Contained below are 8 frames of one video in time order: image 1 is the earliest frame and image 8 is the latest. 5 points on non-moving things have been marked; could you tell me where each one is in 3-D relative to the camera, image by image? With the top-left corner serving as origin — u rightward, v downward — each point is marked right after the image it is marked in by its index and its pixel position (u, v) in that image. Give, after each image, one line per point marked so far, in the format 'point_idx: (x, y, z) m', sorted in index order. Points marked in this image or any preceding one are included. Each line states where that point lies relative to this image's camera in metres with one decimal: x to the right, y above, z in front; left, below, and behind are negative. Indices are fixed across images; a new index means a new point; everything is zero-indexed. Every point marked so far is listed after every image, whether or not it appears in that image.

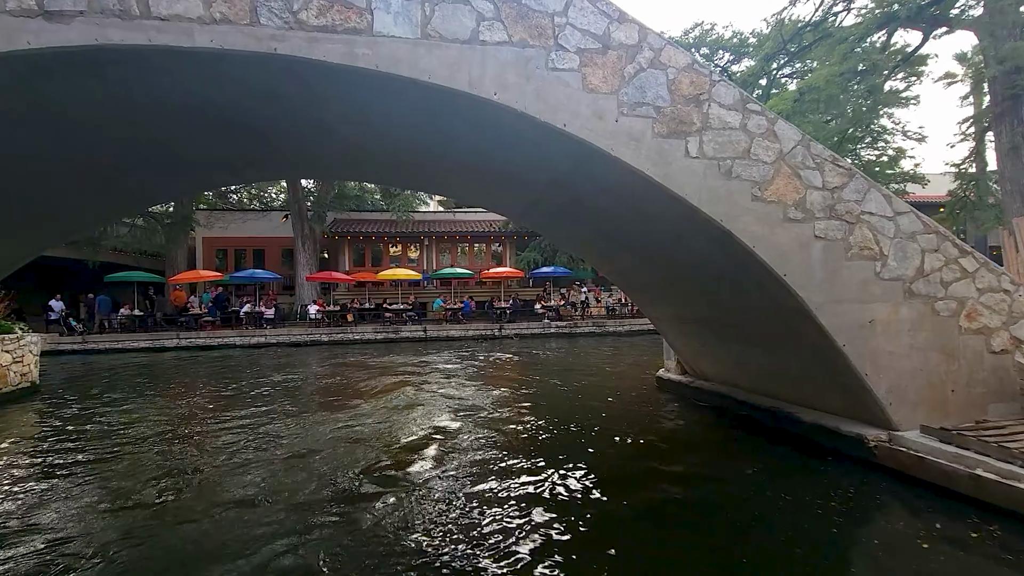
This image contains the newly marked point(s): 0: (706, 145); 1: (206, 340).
0: (+1.5, +1.1, +3.8) m
1: (-10.6, -1.9, +17.4) m
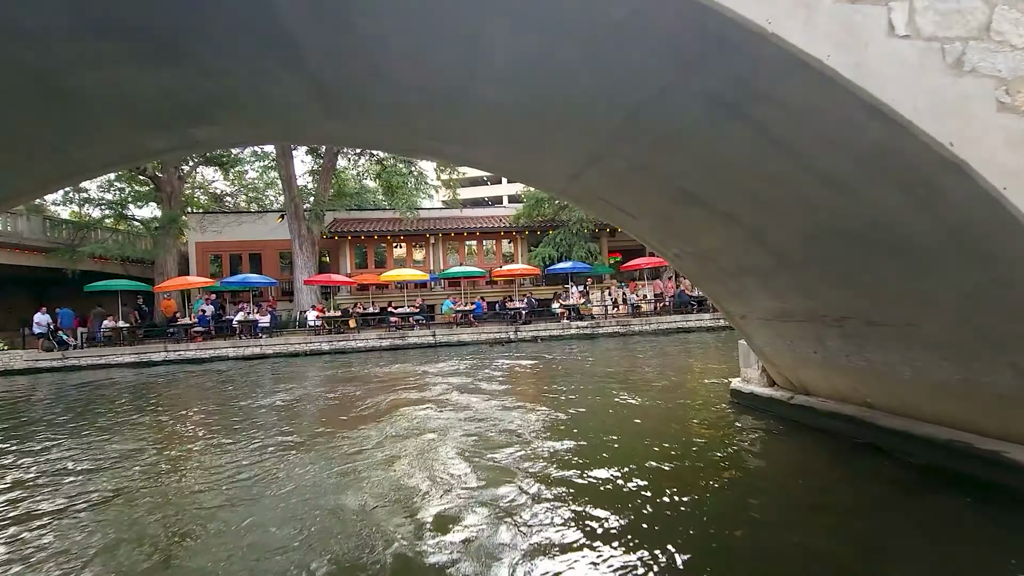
0: (+1.8, +1.2, +2.2) m
1: (-10.1, -2.1, +15.9) m
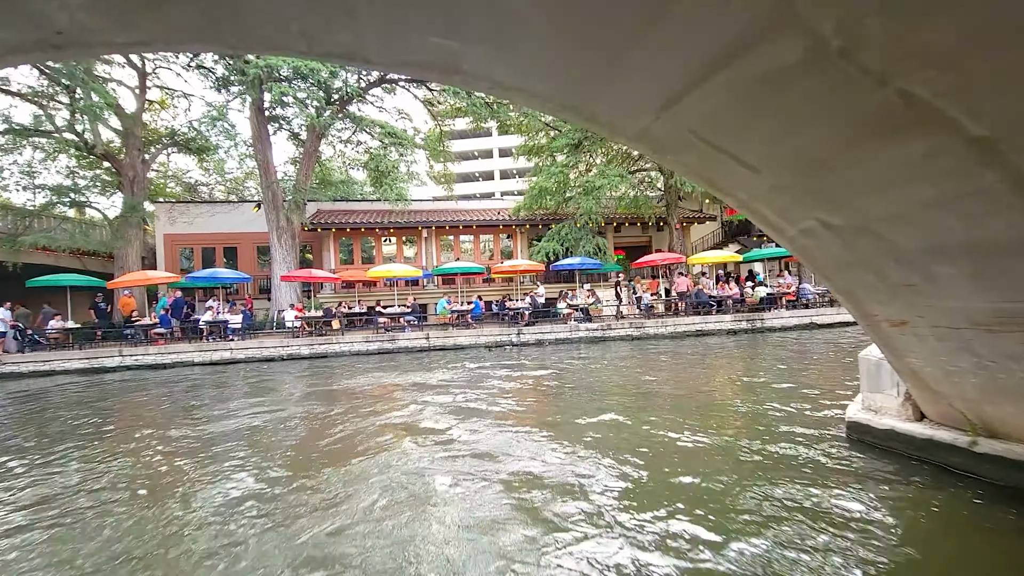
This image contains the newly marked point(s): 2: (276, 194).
0: (+2.2, +1.3, +0.6) m
1: (-10.0, -2.0, +14.0) m
2: (-8.6, +3.4, +18.1) m
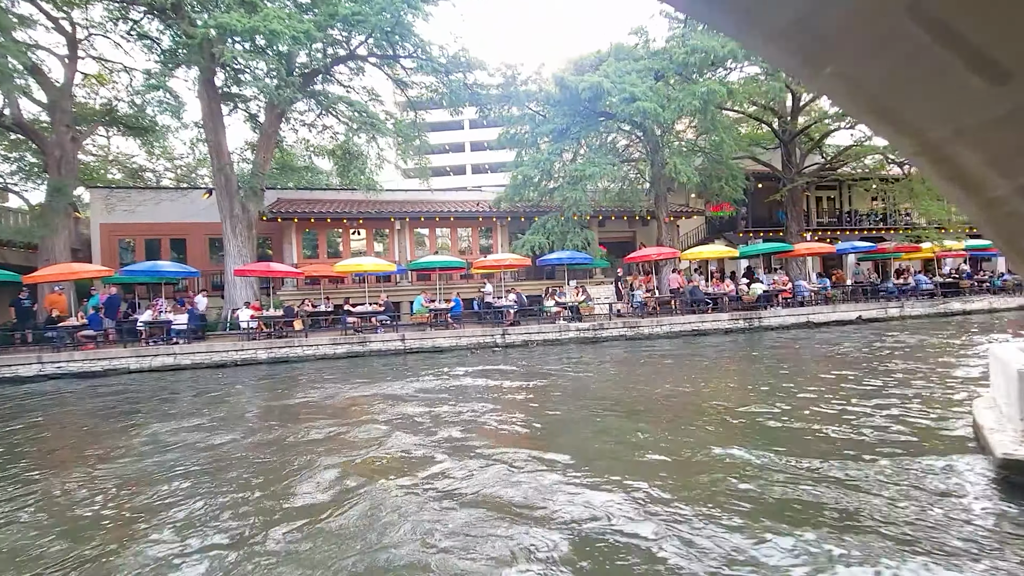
0: (+2.7, +1.3, -0.6) m
1: (-10.3, -1.9, +12.0) m
2: (-9.2, +3.6, +16.2) m
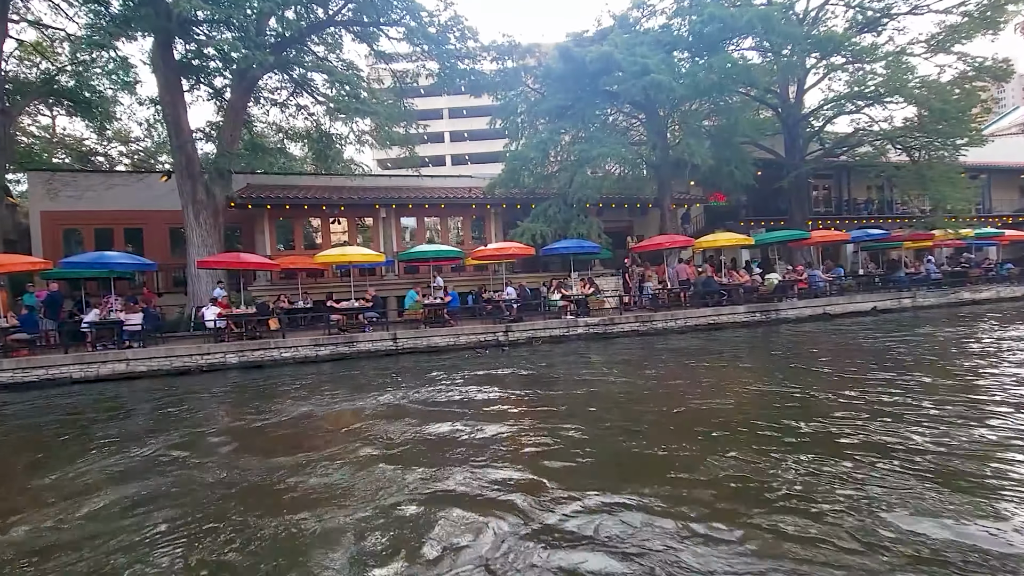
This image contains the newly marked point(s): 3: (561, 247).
0: (+3.5, +1.4, -1.9) m
1: (-10.1, -1.8, +10.1) m
2: (-9.2, +3.7, +14.3) m
3: (+1.4, +1.2, +14.7) m
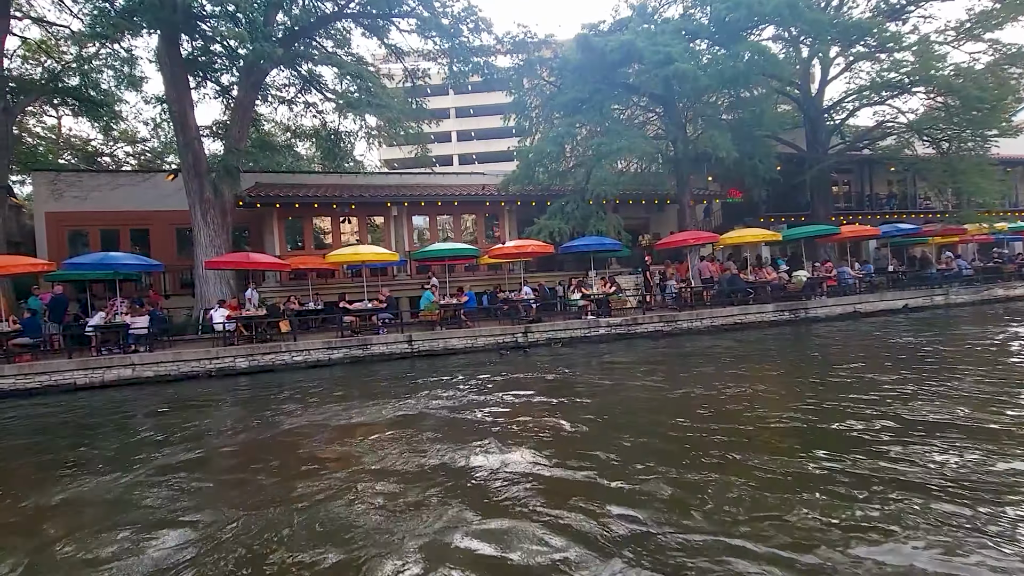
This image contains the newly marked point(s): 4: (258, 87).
0: (+3.8, +1.5, -2.4) m
1: (-9.6, -1.8, +9.7) m
2: (-8.8, +3.7, +13.9) m
3: (+1.9, +1.2, +14.1) m
4: (-7.8, +6.2, +15.3) m
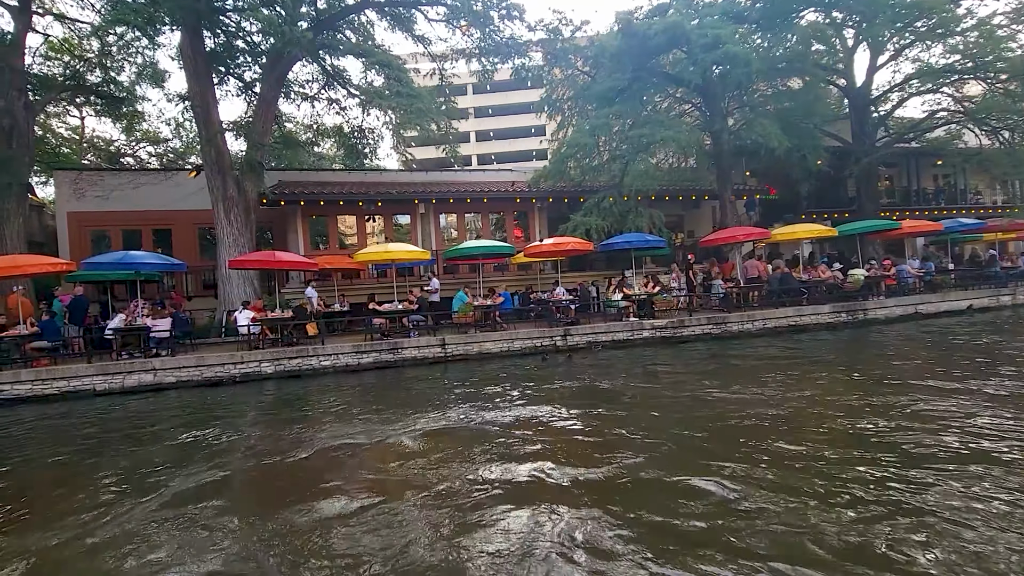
0: (+4.3, +1.5, -3.3) m
1: (-8.8, -1.8, +9.2) m
2: (-7.8, +3.6, +13.4) m
3: (+2.8, +1.2, +13.3) m
4: (-6.8, +6.1, +14.8) m
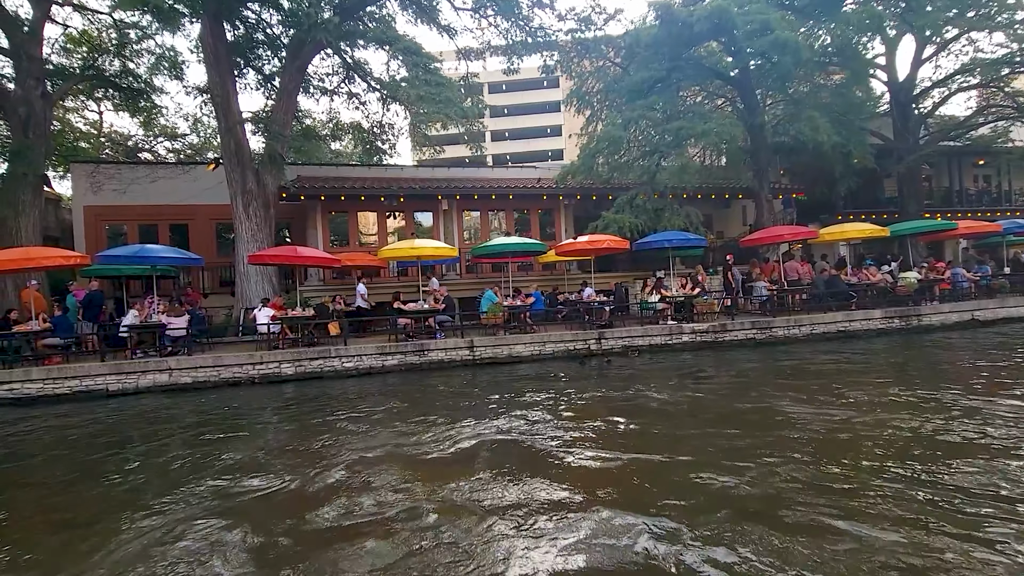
0: (+4.7, +1.6, -4.0) m
1: (-8.2, -1.7, +8.7) m
2: (-7.1, +3.7, +12.9) m
3: (+3.5, +1.2, +12.6) m
4: (-6.0, +6.2, +14.3) m
